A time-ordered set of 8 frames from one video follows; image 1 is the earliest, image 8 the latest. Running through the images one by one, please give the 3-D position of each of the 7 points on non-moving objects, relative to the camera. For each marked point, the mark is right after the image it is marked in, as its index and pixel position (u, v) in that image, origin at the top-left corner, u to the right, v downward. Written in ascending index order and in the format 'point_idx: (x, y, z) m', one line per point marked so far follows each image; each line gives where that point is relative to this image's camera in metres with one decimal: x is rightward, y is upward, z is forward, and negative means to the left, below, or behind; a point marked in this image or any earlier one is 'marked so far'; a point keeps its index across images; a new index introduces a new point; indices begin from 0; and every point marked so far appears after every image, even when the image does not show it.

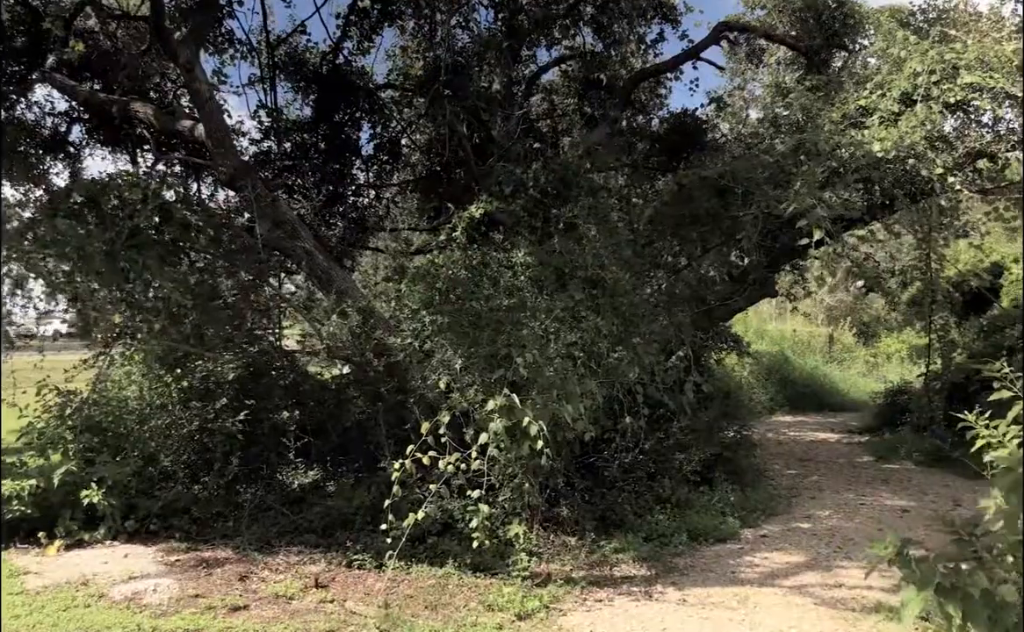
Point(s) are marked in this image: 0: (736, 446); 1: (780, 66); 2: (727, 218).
0: (+1.6, -0.9, +6.3) m
1: (+2.5, +2.4, +8.6) m
2: (+1.5, +0.7, +6.5) m
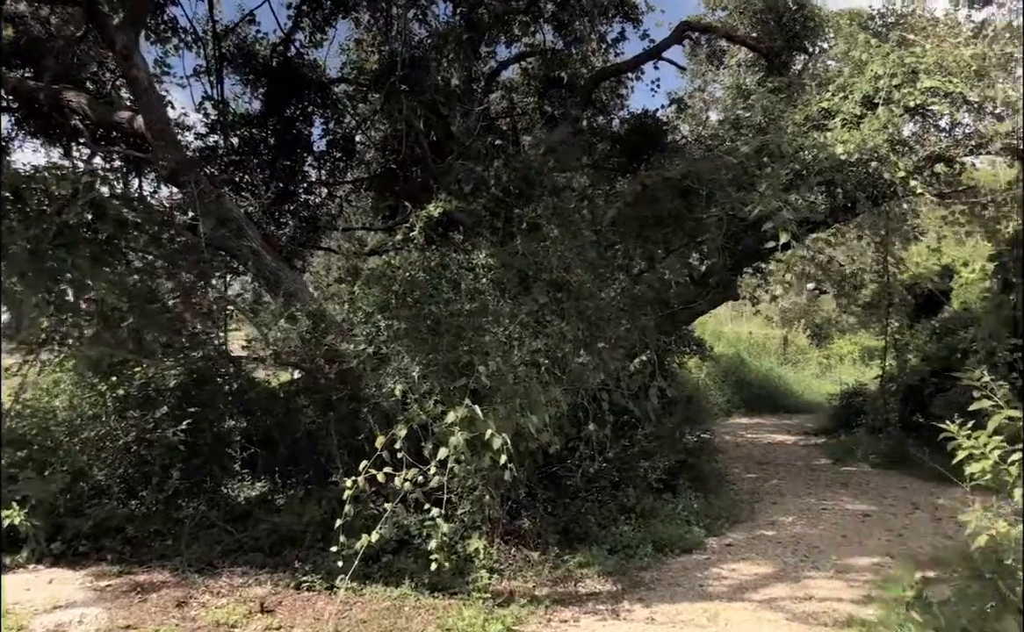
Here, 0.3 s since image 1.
0: (+1.3, -0.9, +6.2) m
1: (+2.1, +2.3, +8.5) m
2: (+1.2, +0.7, +6.4) m
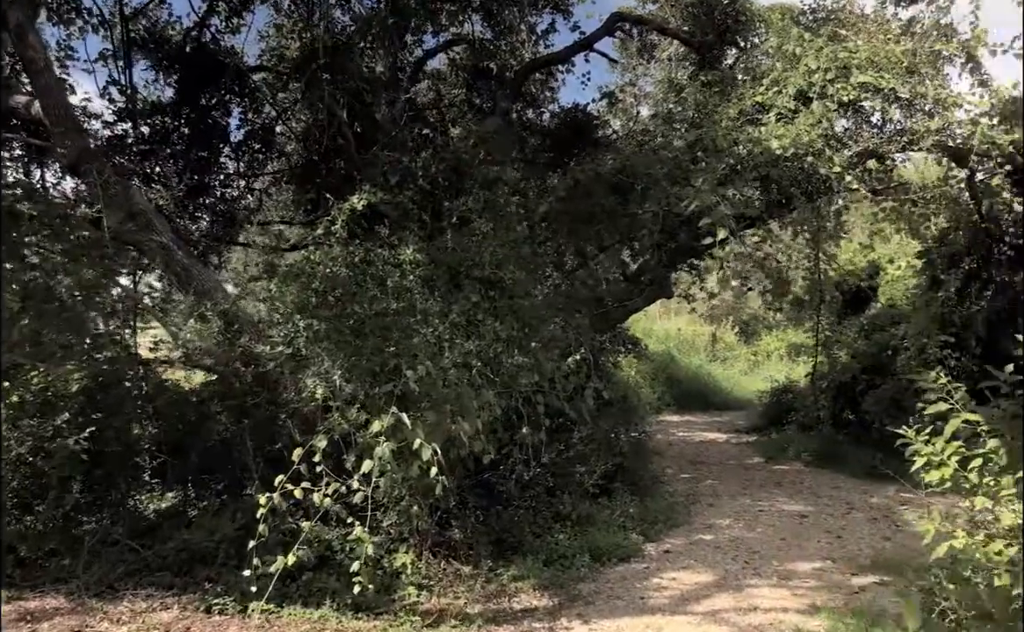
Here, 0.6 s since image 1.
0: (+0.8, -0.9, +6.0) m
1: (+1.5, +2.3, +8.4) m
2: (+0.8, +0.7, +6.2) m
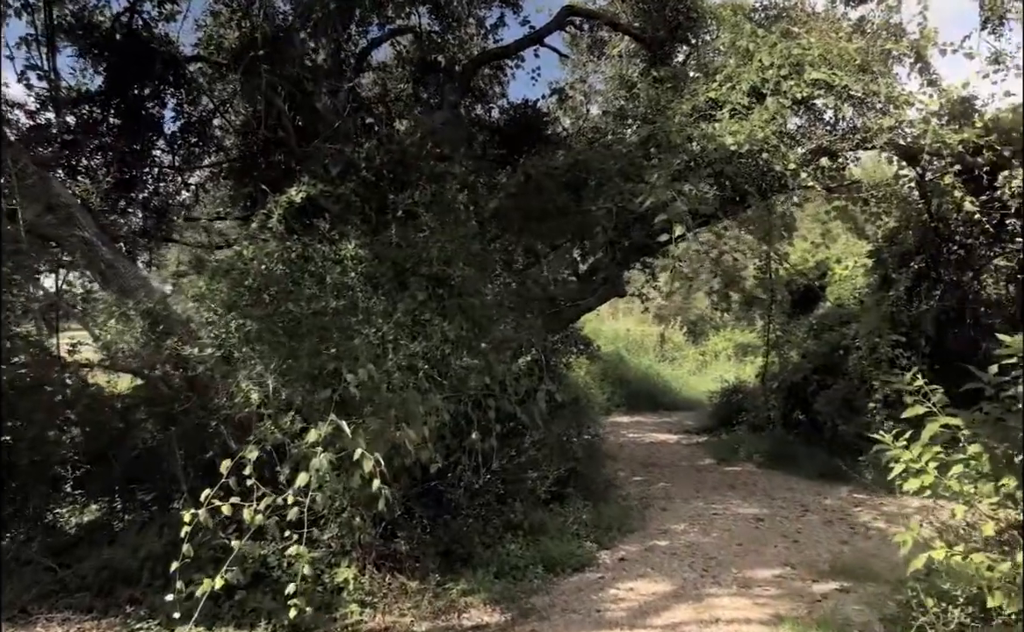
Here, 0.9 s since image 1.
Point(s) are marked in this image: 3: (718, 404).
0: (+0.5, -0.9, +5.9) m
1: (+1.0, +2.3, +8.2) m
2: (+0.4, +0.7, +6.0) m
3: (+2.4, -1.0, +10.6) m
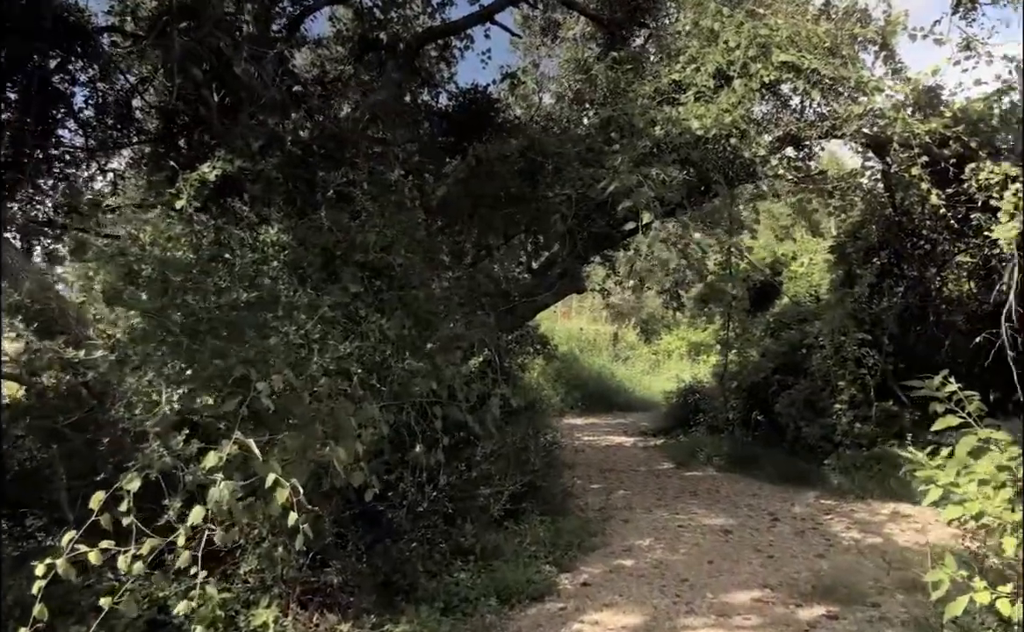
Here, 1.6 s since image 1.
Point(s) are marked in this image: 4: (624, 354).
0: (+0.2, -0.9, +5.4) m
1: (+0.6, +2.4, +7.8) m
2: (+0.1, +0.7, +5.5) m
3: (+1.8, -1.0, +10.2) m
4: (+1.9, -0.6, +15.2) m
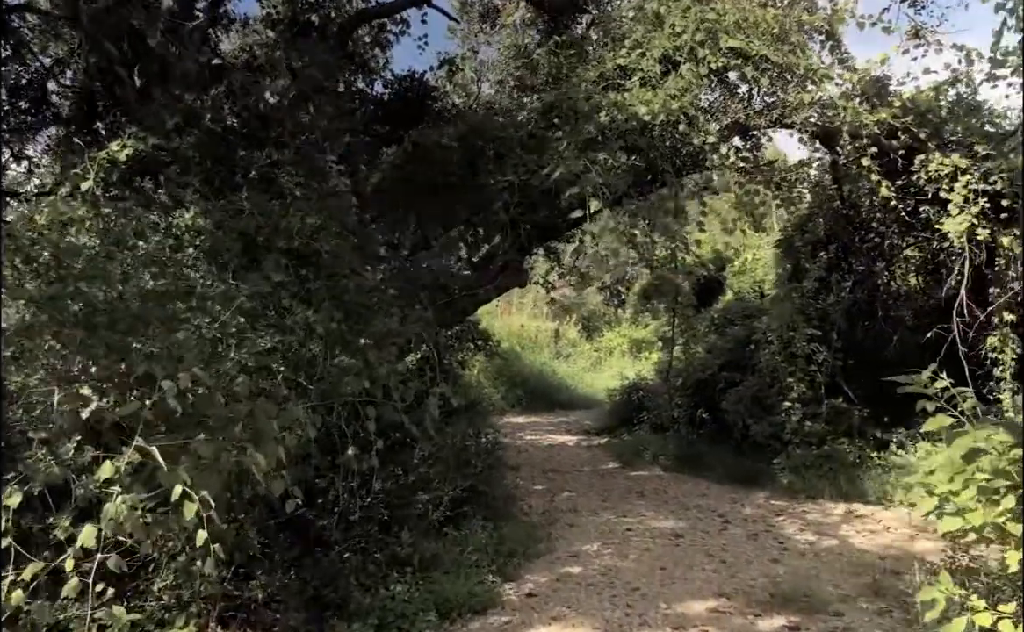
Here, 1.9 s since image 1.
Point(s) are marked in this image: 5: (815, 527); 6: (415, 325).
0: (-0.1, -0.9, +5.1) m
1: (+0.1, +2.4, +7.5) m
2: (-0.2, +0.7, +5.2) m
3: (+1.2, -0.9, +10.0) m
4: (+0.9, -0.6, +15.0) m
5: (+1.8, -1.3, +5.4) m
6: (-0.4, 0.0, +3.7) m
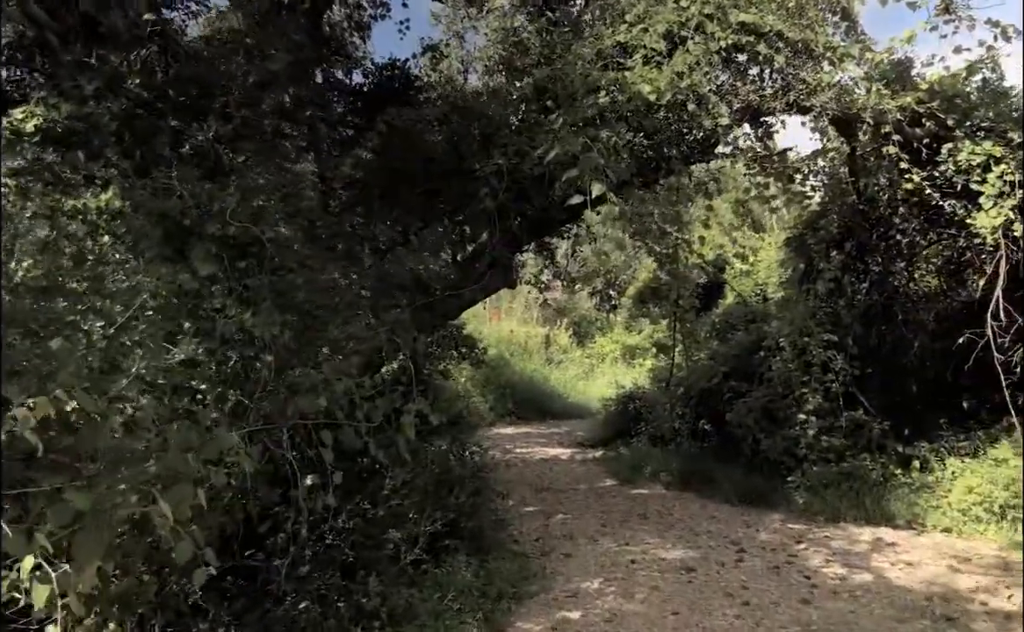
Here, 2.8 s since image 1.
0: (-0.2, -0.9, +4.5) m
1: (0.0, +2.4, +6.9) m
2: (-0.3, +0.7, +4.6) m
3: (+1.1, -1.0, +9.4) m
4: (+0.7, -0.7, +14.4) m
5: (+1.7, -1.3, +4.8) m
6: (-0.4, -0.1, +3.0) m
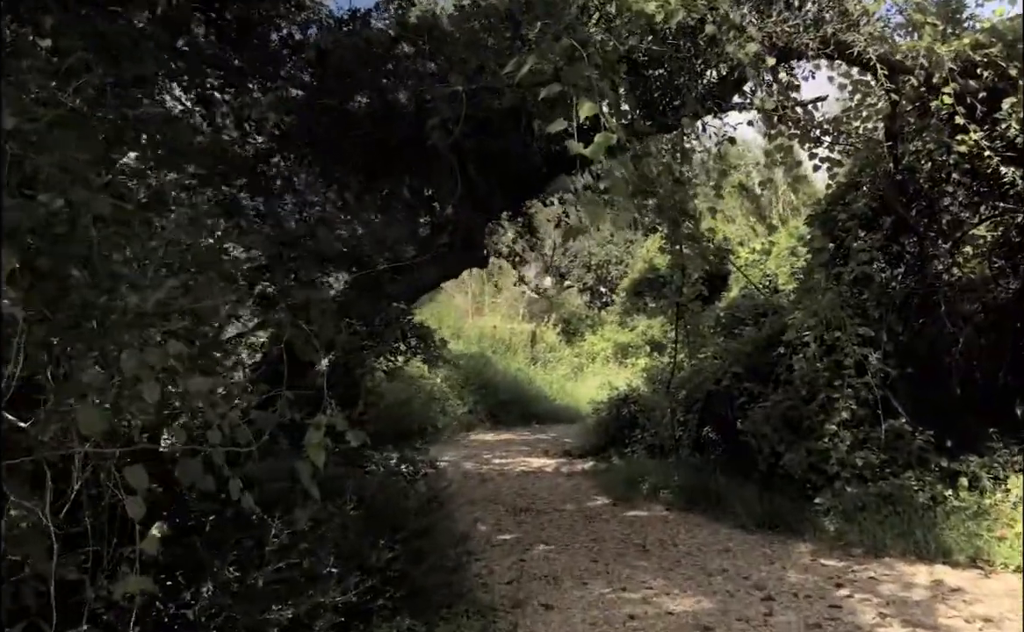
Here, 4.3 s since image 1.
0: (-0.3, -0.8, +3.4) m
1: (-0.2, +2.4, +5.8) m
2: (-0.4, +0.8, +3.6) m
3: (+0.9, -0.9, +8.3) m
4: (+0.5, -0.6, +13.3) m
5: (+1.6, -1.2, +3.7) m
6: (-0.6, 0.0, +2.0) m
